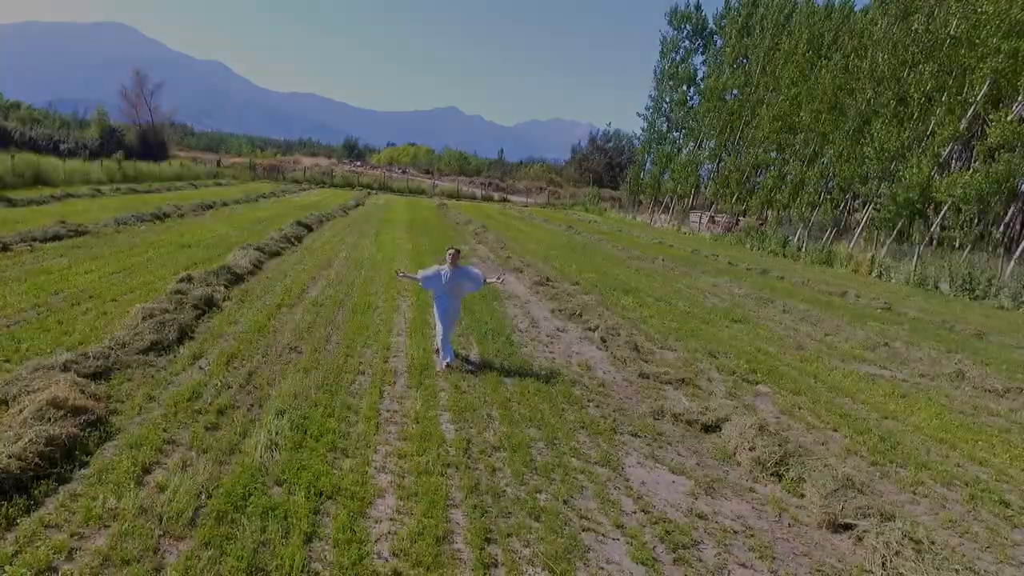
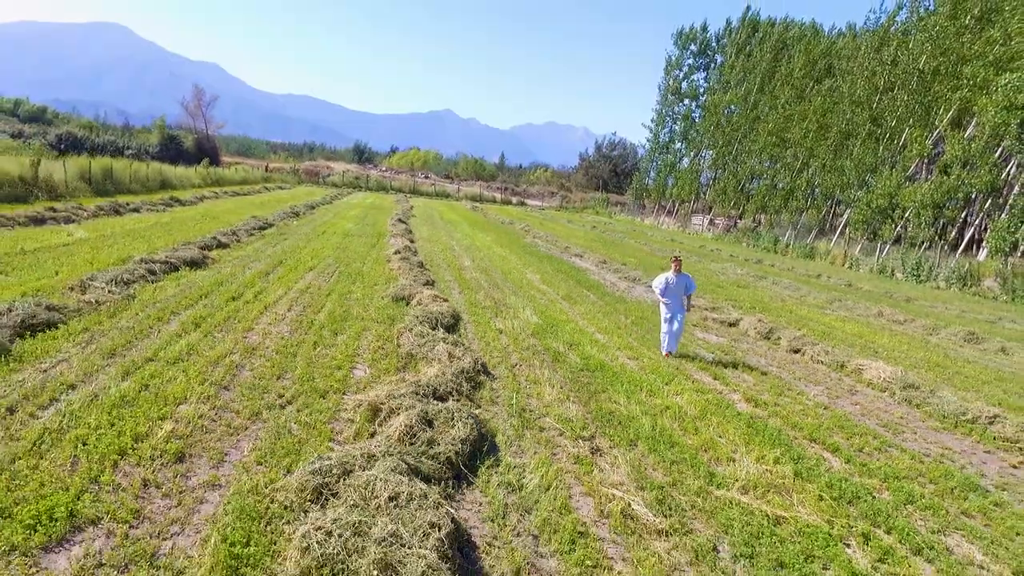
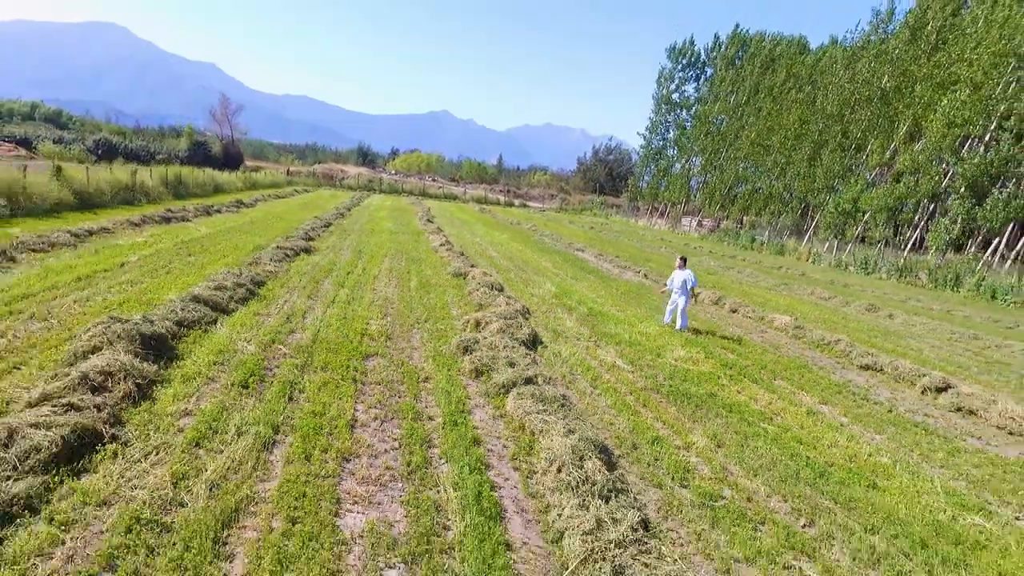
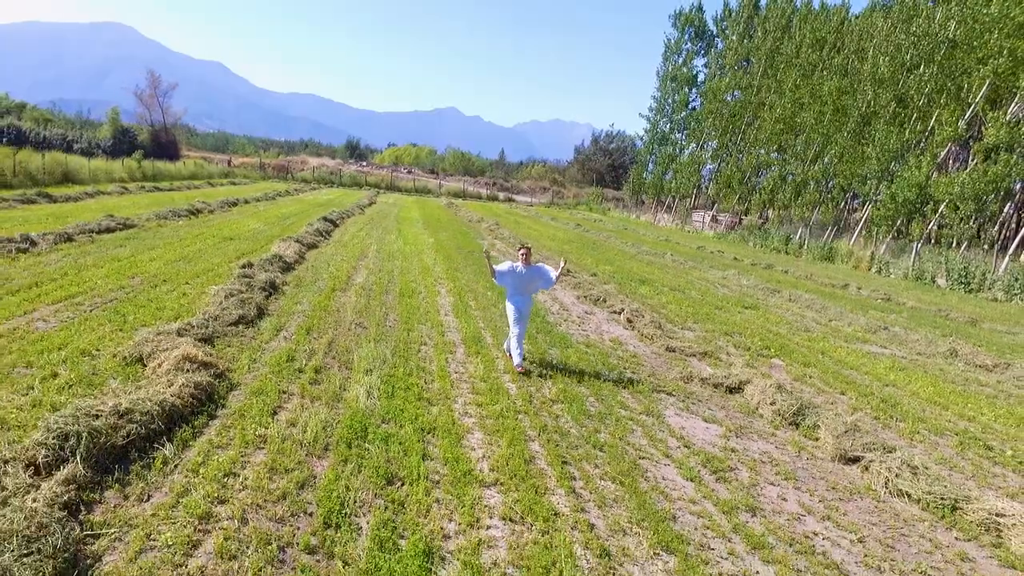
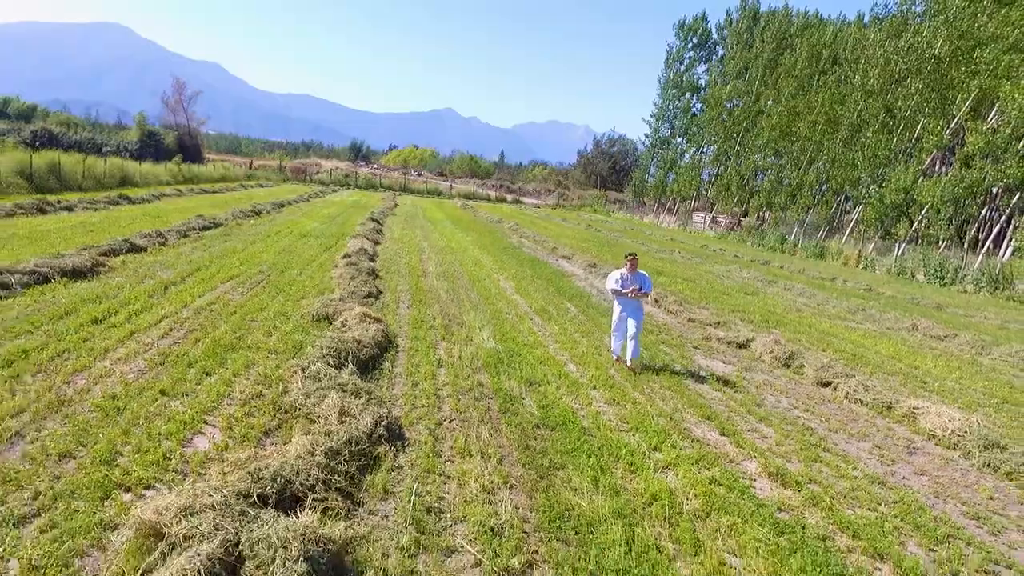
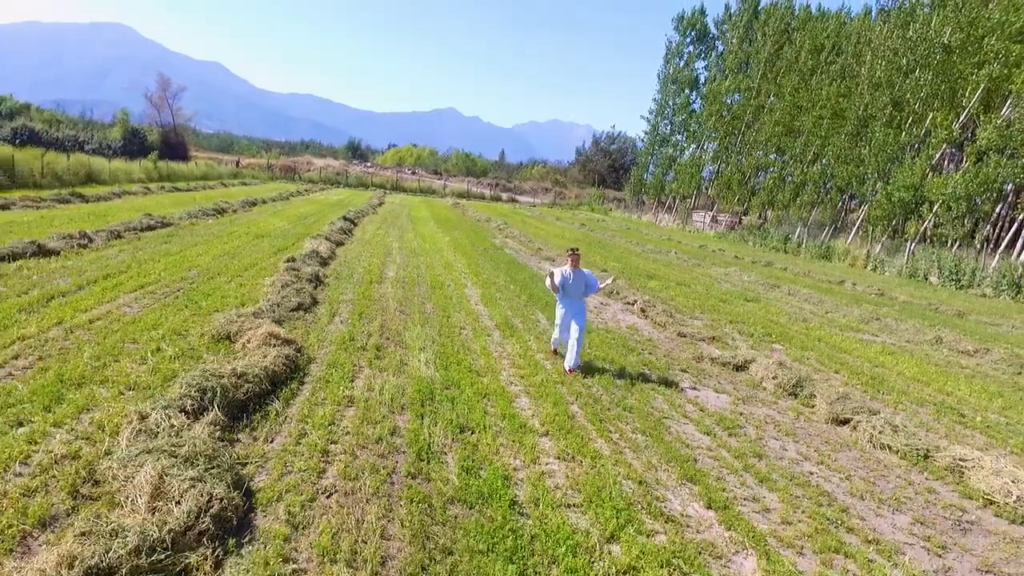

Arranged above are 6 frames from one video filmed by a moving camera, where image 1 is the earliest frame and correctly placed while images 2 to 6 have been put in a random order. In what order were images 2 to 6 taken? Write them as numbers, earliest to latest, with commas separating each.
4, 6, 5, 2, 3
